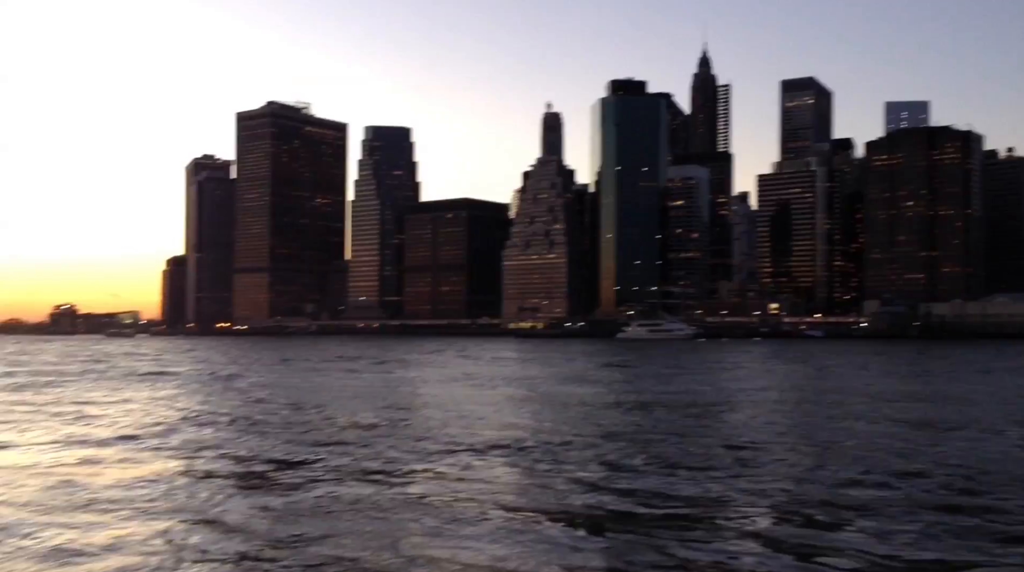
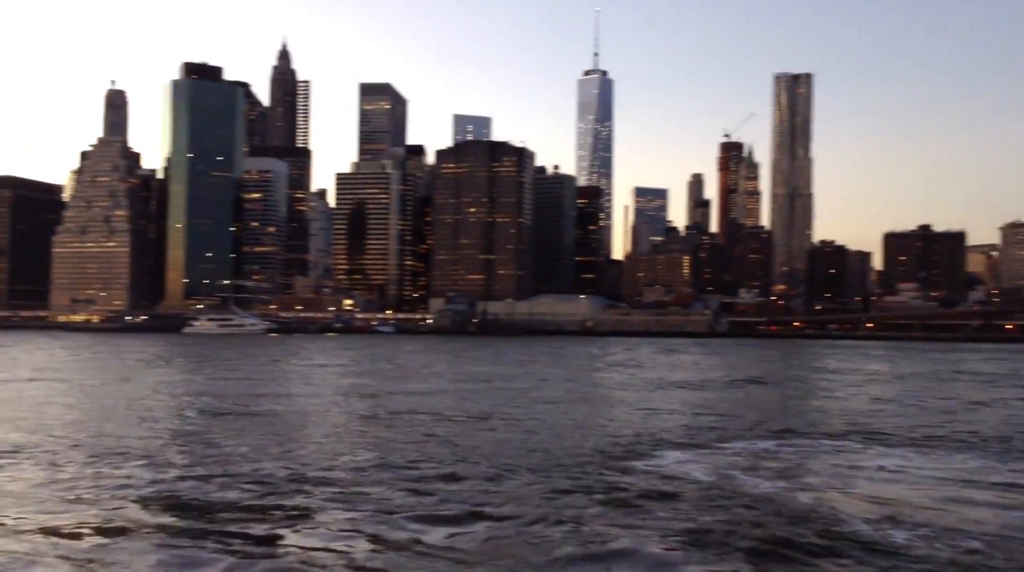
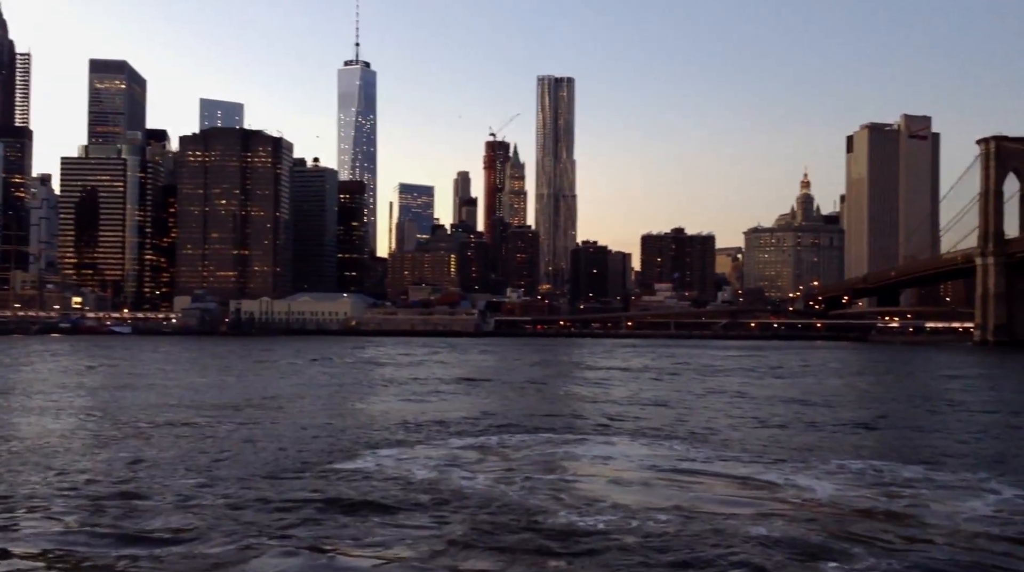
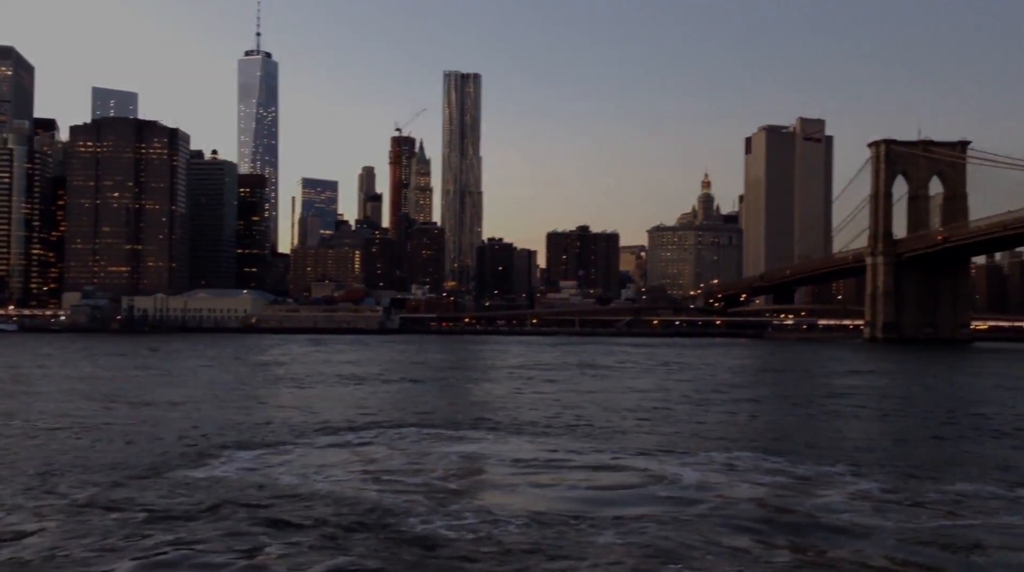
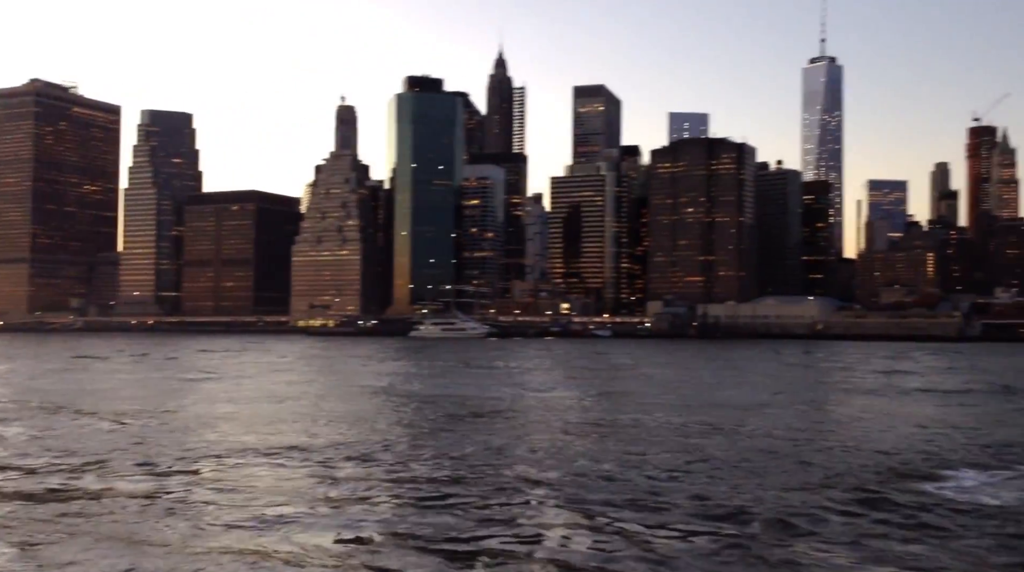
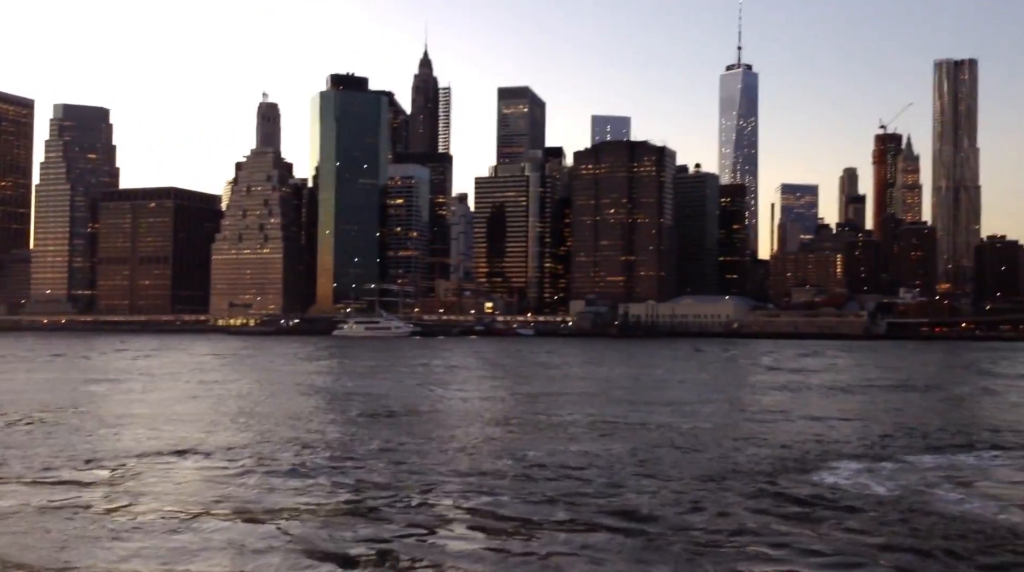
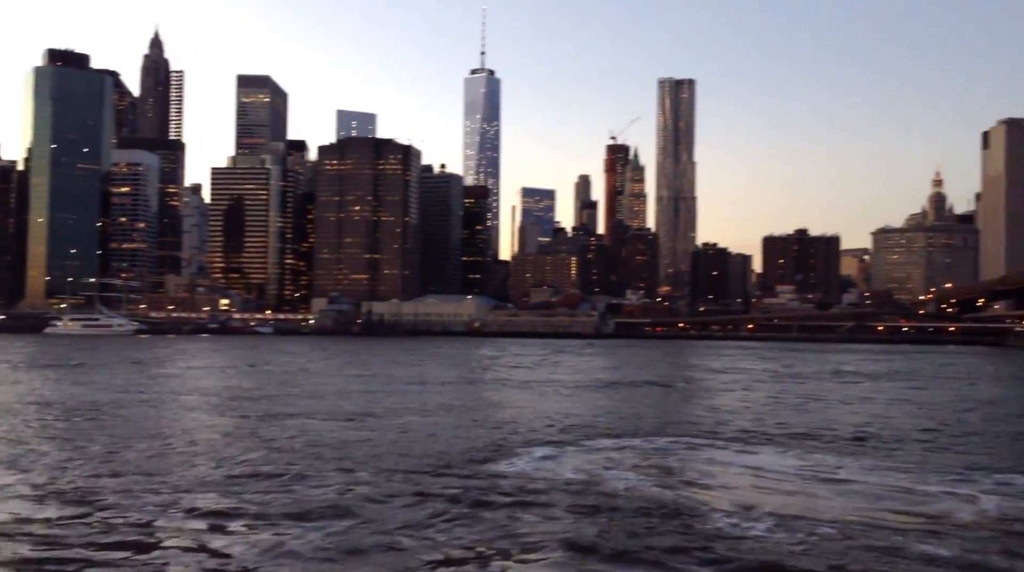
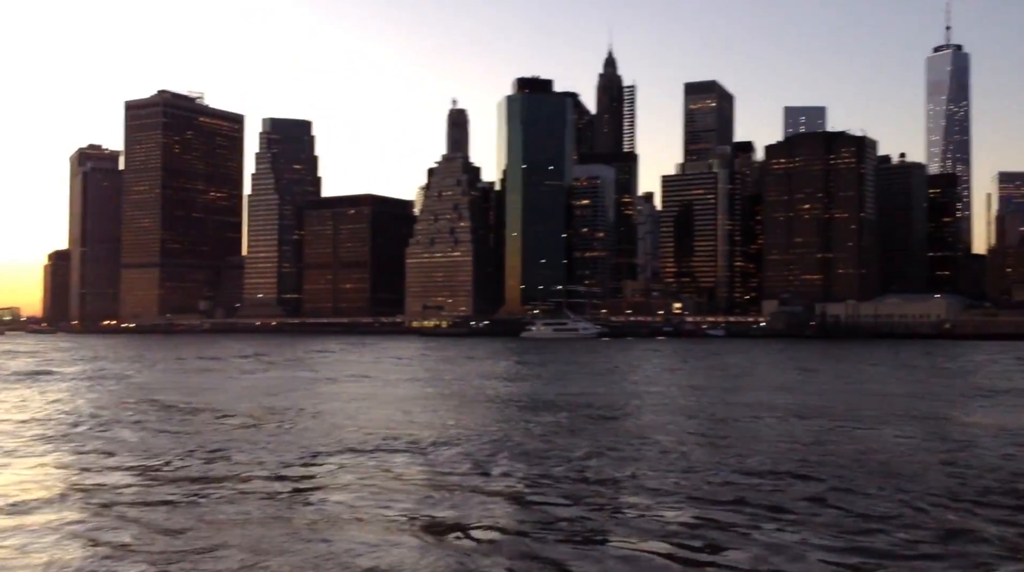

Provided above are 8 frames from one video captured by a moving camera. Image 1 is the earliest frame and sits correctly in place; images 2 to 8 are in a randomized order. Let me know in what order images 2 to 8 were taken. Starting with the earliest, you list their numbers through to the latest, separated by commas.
8, 5, 6, 2, 7, 3, 4
